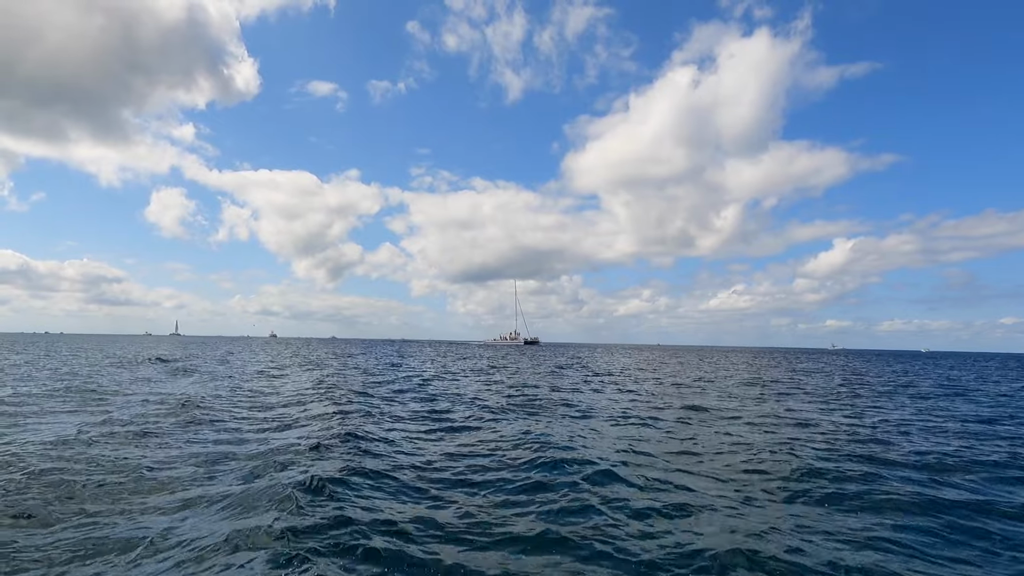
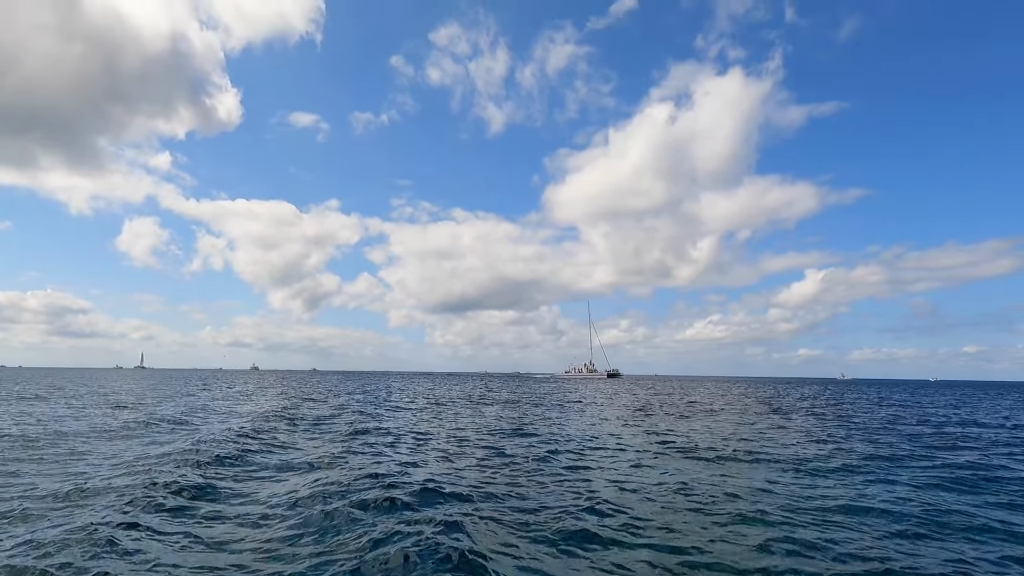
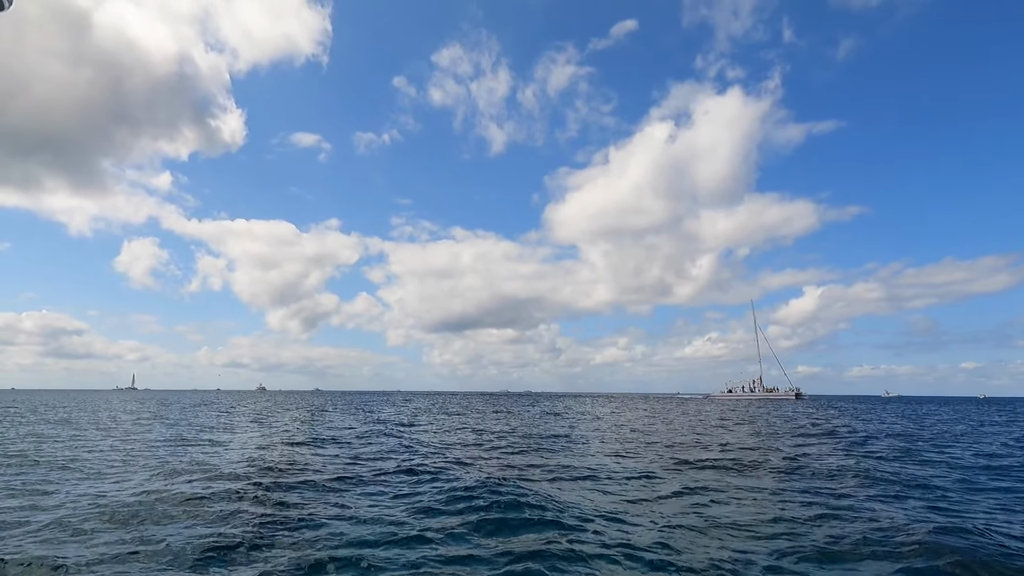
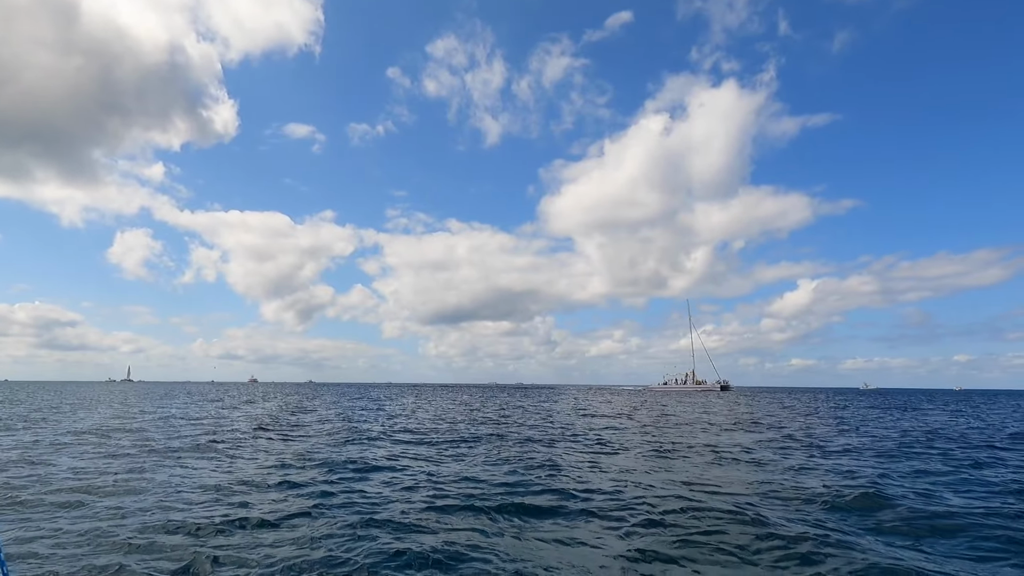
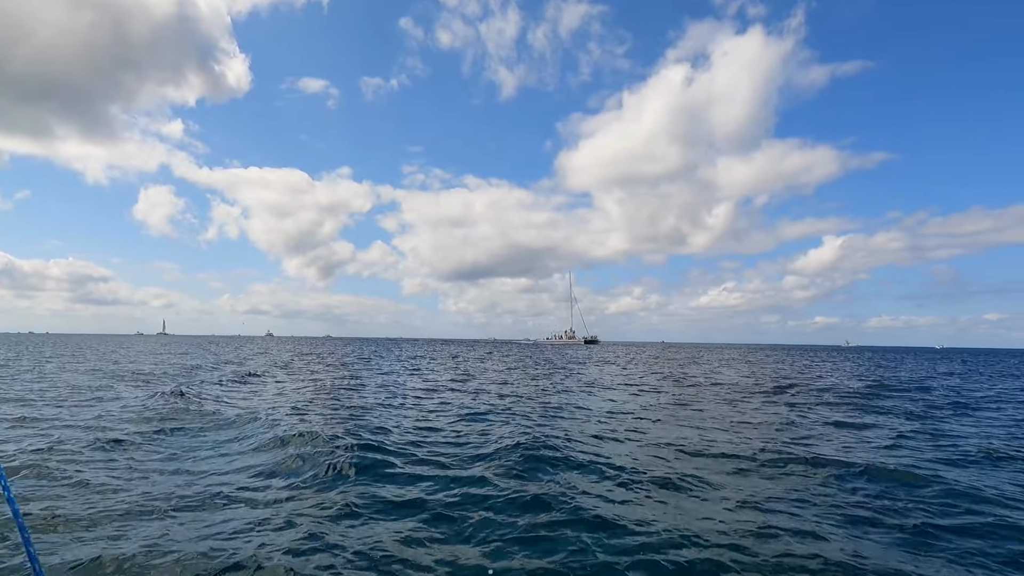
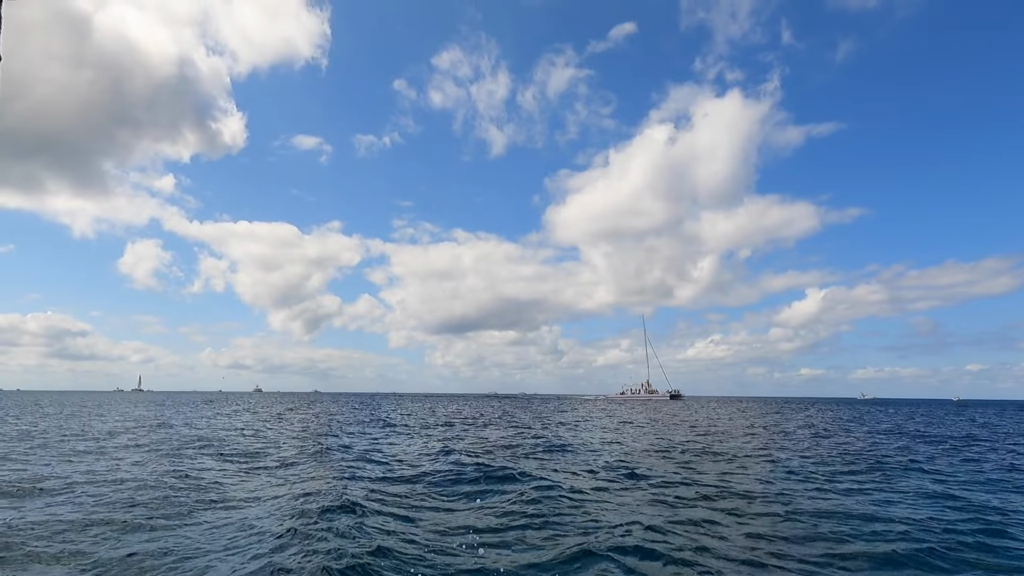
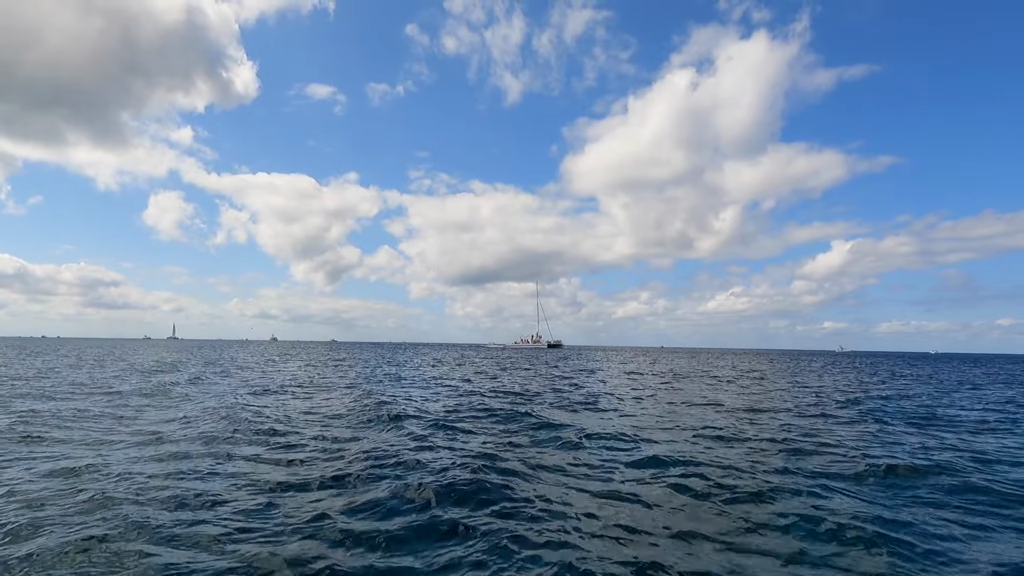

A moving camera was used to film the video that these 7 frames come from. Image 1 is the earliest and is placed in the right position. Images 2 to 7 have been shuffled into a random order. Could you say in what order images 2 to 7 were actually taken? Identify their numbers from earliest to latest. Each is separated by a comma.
7, 5, 2, 6, 4, 3
